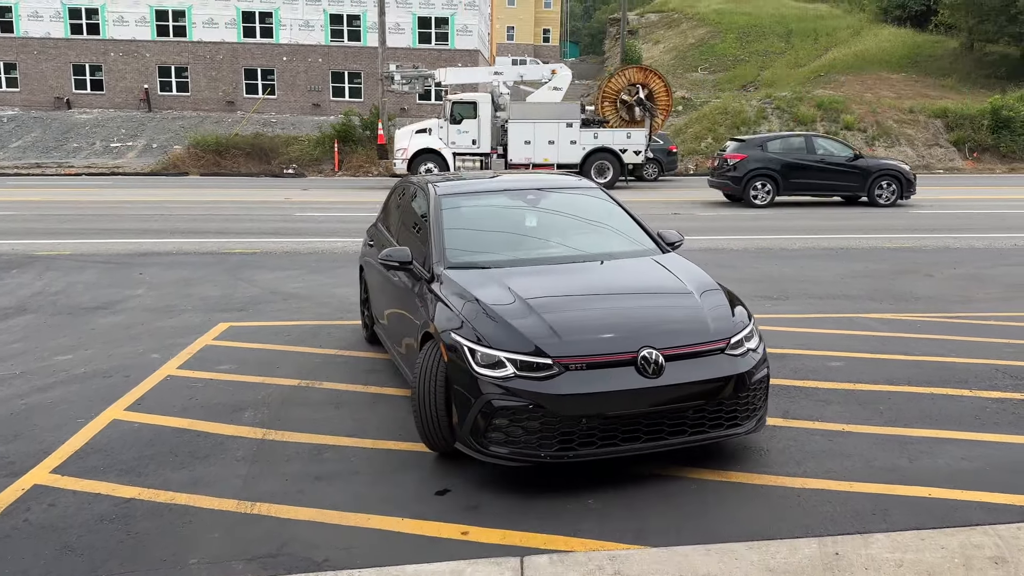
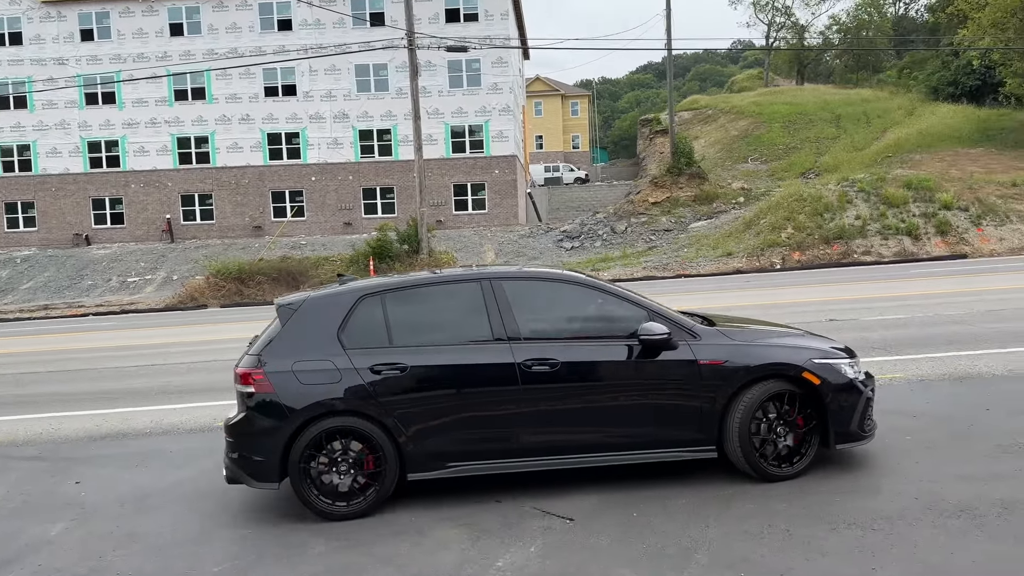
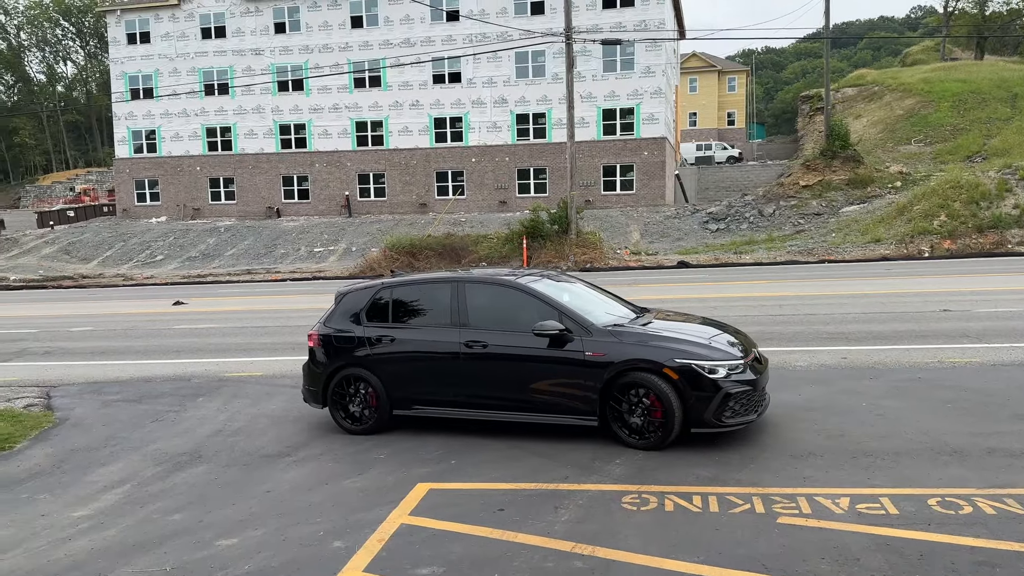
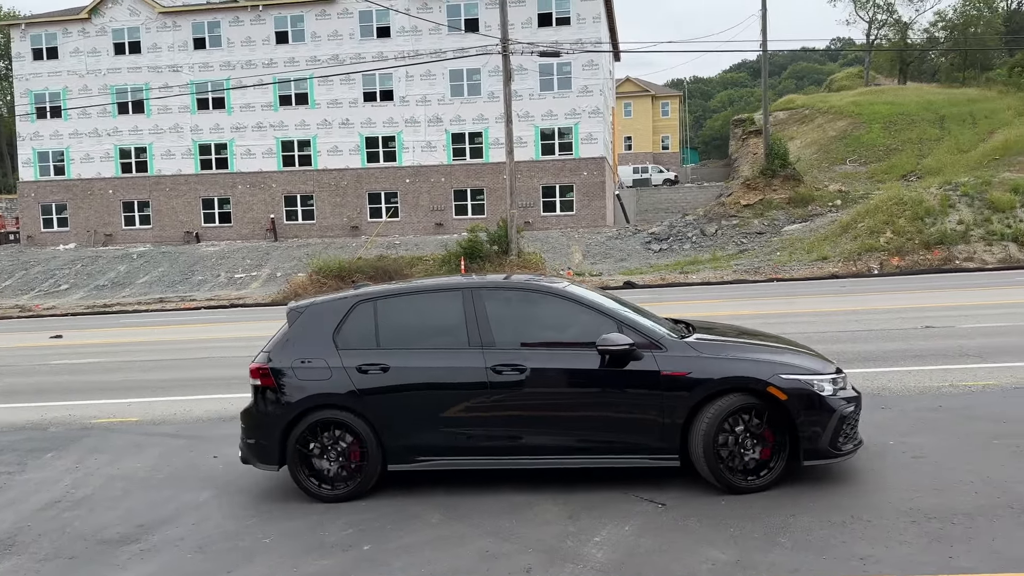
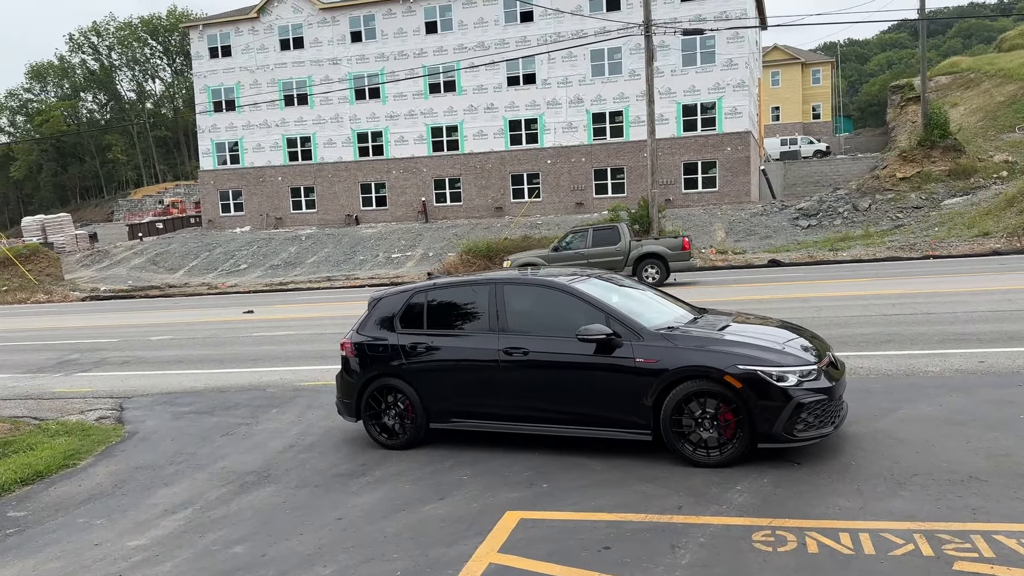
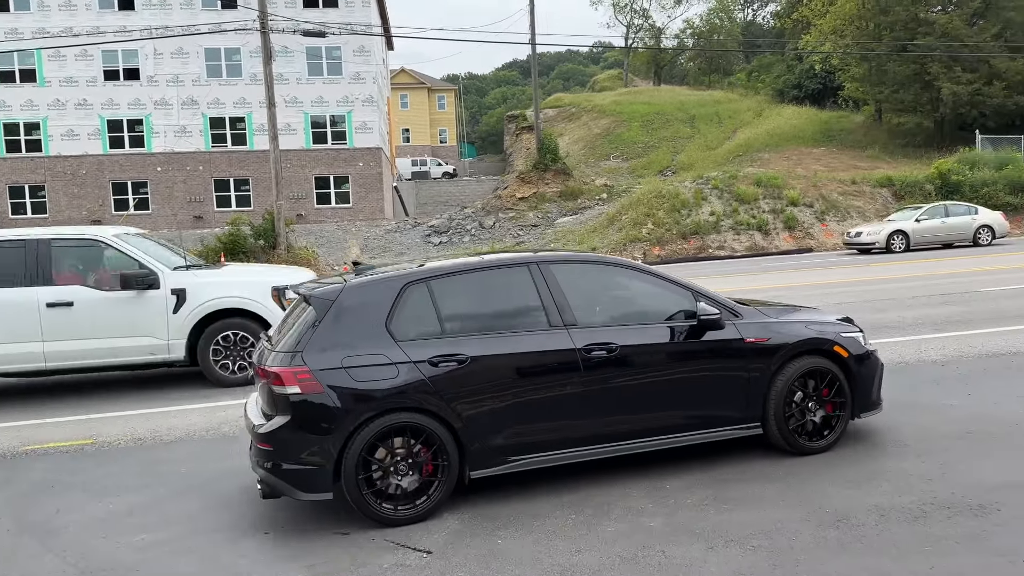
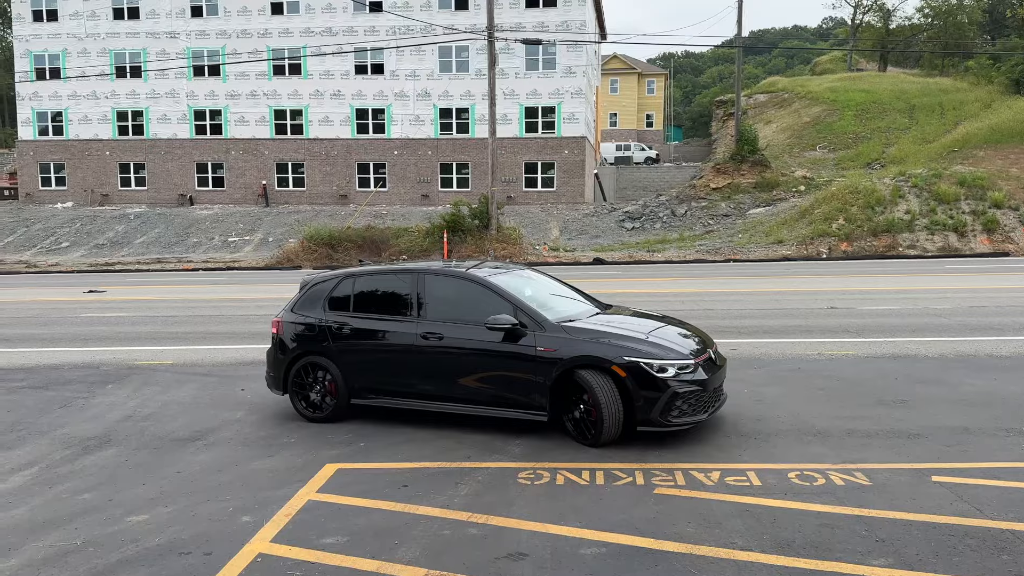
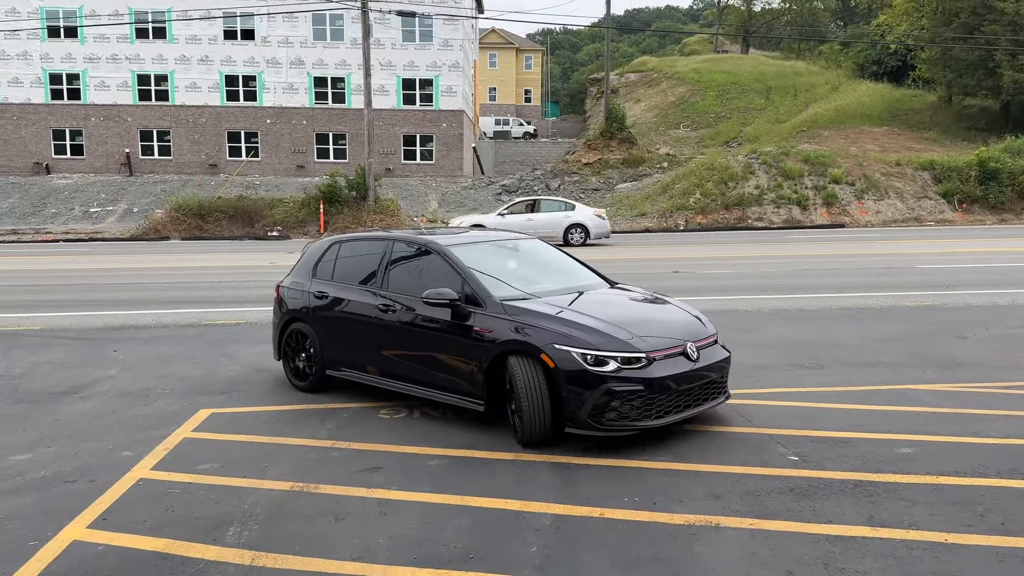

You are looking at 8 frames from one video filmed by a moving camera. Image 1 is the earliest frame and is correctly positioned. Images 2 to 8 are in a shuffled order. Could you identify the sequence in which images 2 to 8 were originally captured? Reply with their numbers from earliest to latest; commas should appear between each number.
8, 7, 3, 5, 4, 2, 6
